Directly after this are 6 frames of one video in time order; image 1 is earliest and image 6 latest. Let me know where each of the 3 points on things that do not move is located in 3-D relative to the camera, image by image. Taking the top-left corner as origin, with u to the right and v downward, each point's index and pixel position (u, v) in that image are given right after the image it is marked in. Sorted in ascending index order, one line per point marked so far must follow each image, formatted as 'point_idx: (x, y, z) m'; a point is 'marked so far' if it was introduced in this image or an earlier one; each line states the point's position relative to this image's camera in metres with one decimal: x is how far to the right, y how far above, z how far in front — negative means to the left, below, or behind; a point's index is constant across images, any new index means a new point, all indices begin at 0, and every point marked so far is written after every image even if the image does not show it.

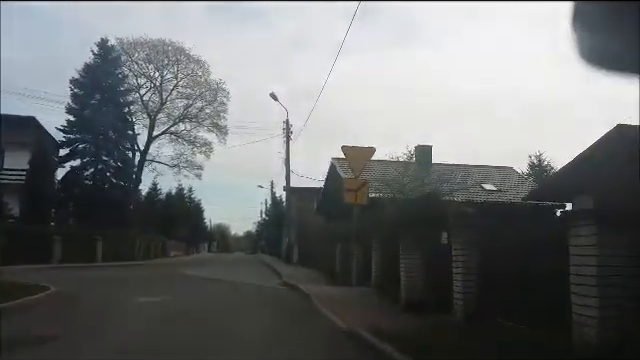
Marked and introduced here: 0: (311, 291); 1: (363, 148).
0: (-0.4, -3.8, +17.4) m
1: (+1.3, +0.9, +14.3) m
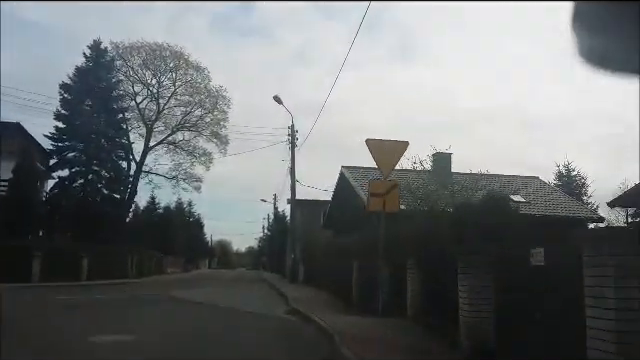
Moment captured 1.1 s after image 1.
0: (0.0, -4.0, +14.3) m
1: (+1.7, +0.9, +11.4) m
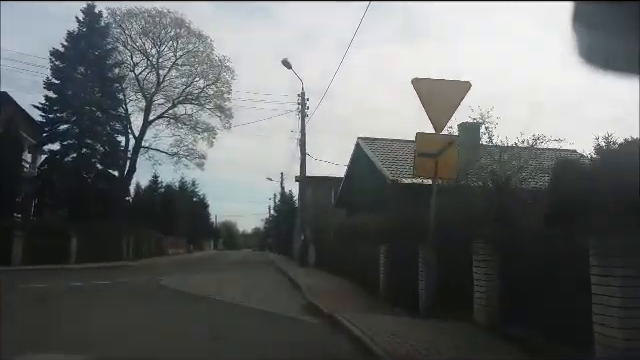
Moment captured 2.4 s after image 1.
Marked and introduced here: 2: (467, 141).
0: (+0.5, -3.1, +11.5) m
1: (+2.2, +1.6, +8.4) m
2: (+5.4, +1.5, +18.1) m
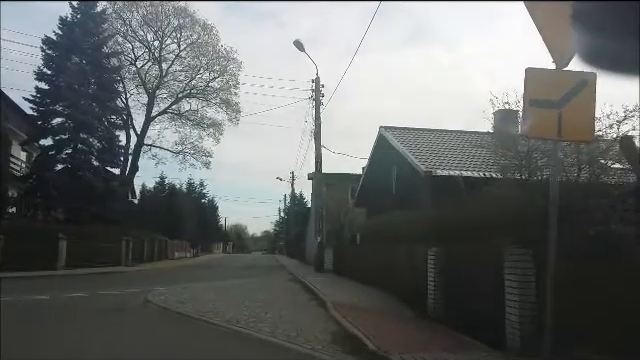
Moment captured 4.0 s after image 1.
0: (+1.1, -2.7, +8.4) m
1: (+2.7, +2.0, +5.3) m
2: (+6.1, +1.8, +15.0) m
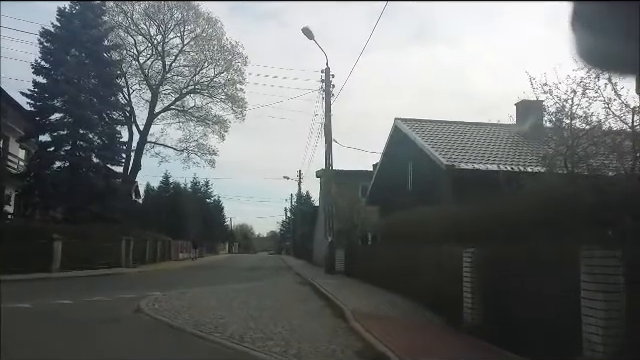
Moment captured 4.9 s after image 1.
0: (+1.4, -2.6, +6.9) m
1: (+3.0, +2.2, +3.8) m
2: (+6.5, +2.0, +13.4) m
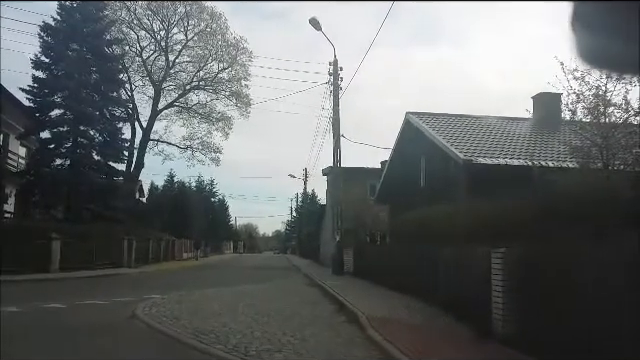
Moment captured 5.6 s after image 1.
0: (+1.6, -2.4, +6.1) m
1: (+3.1, +2.3, +2.9) m
2: (+6.7, +2.2, +12.5) m
